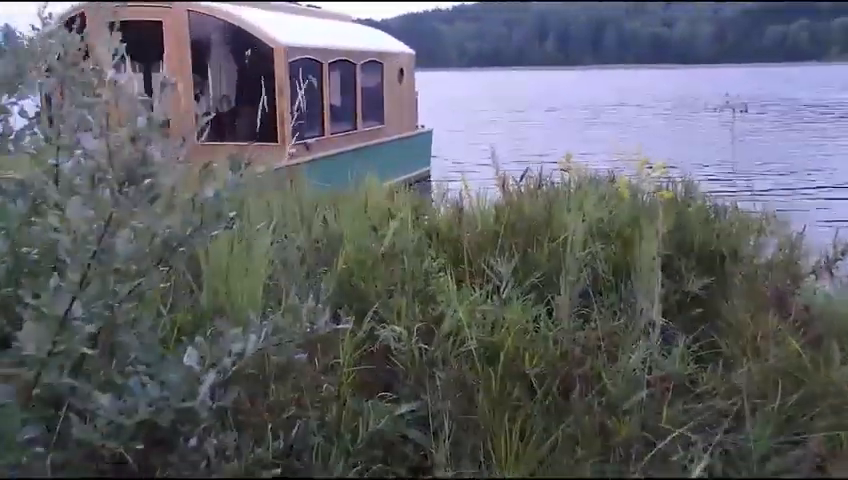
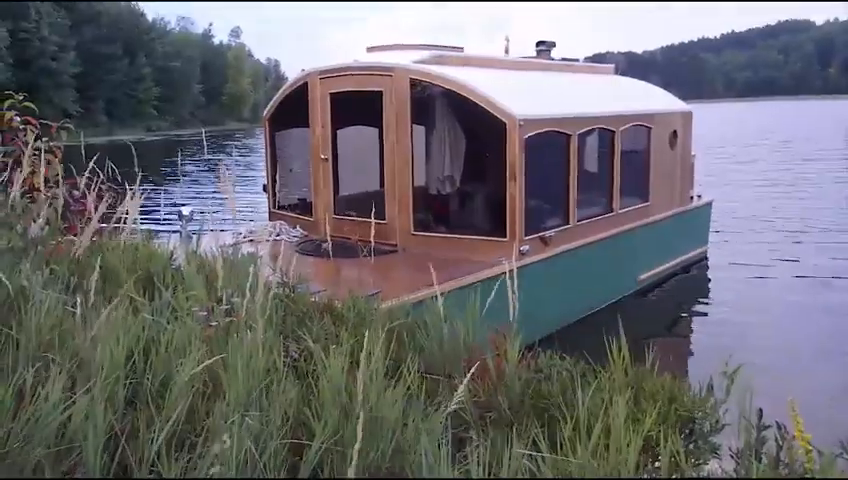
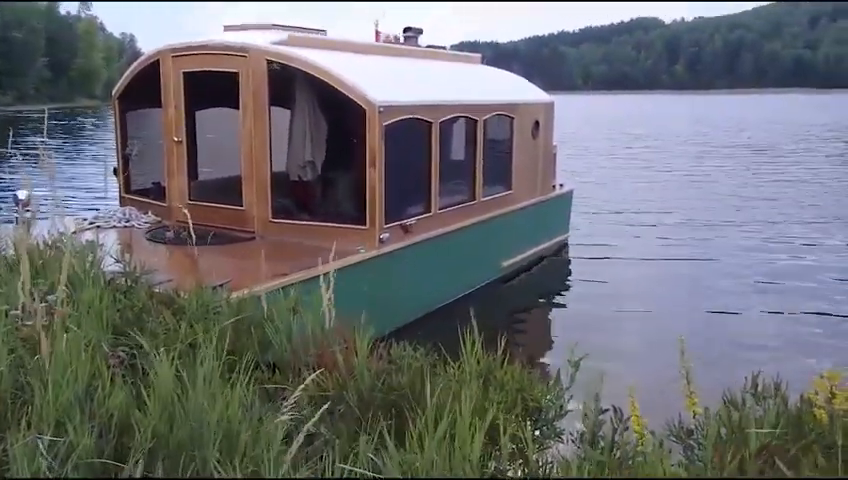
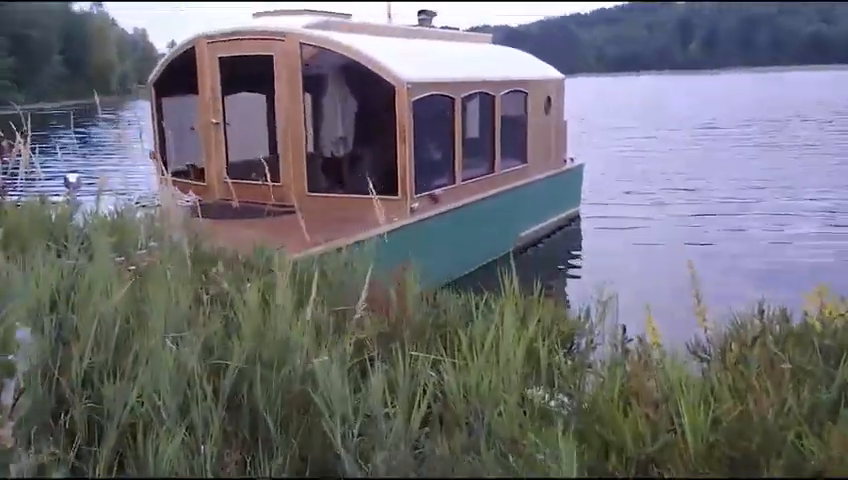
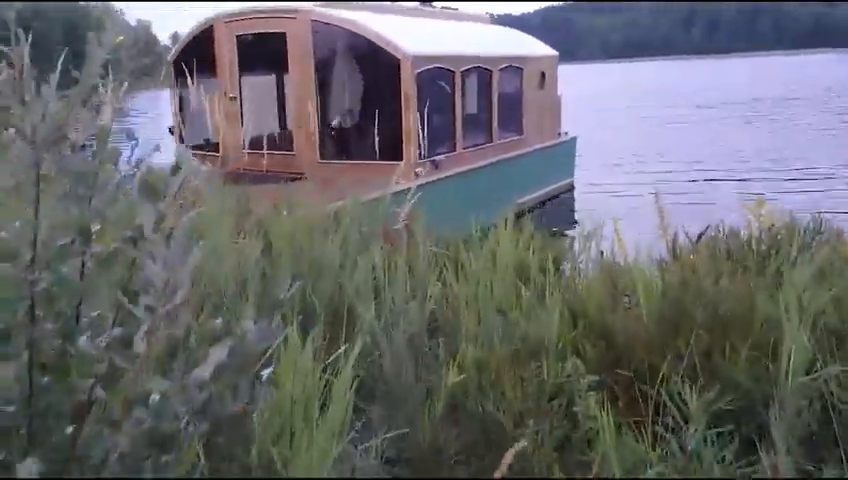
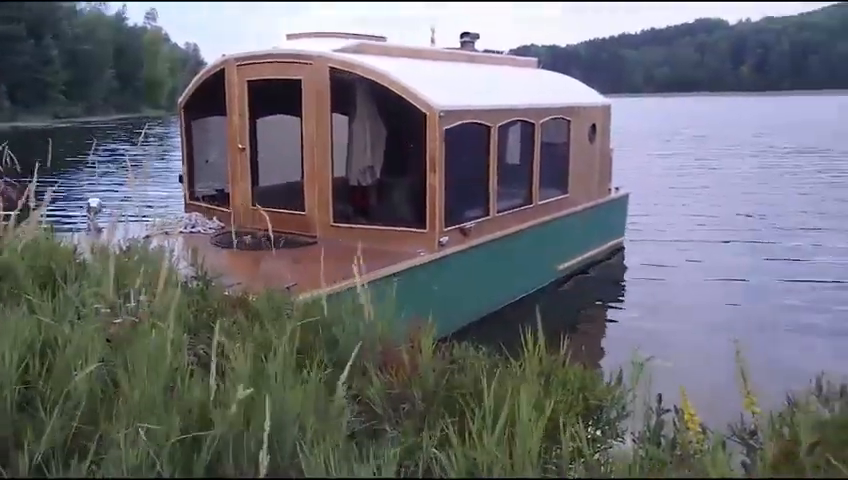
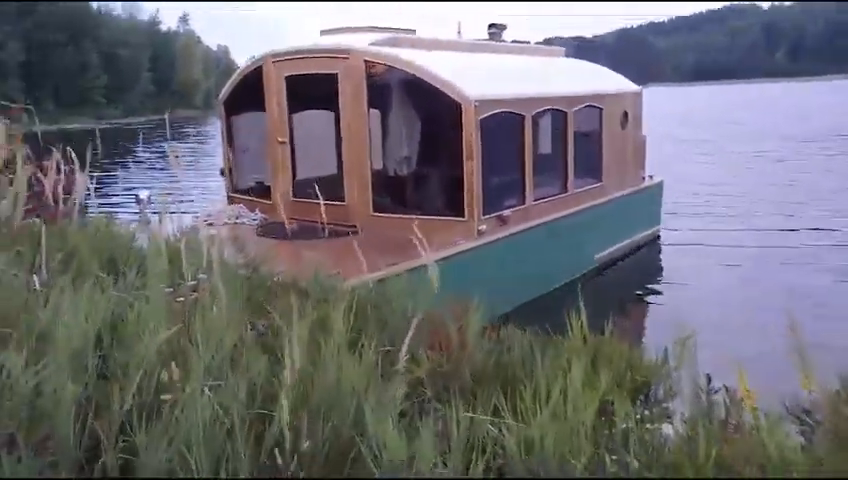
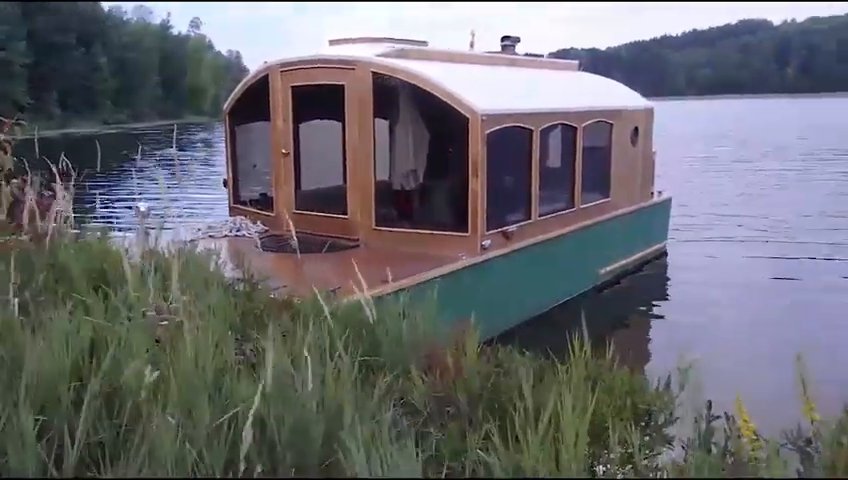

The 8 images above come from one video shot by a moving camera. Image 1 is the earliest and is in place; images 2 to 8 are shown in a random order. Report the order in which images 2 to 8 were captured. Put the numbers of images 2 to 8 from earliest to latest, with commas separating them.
5, 4, 7, 2, 8, 6, 3
